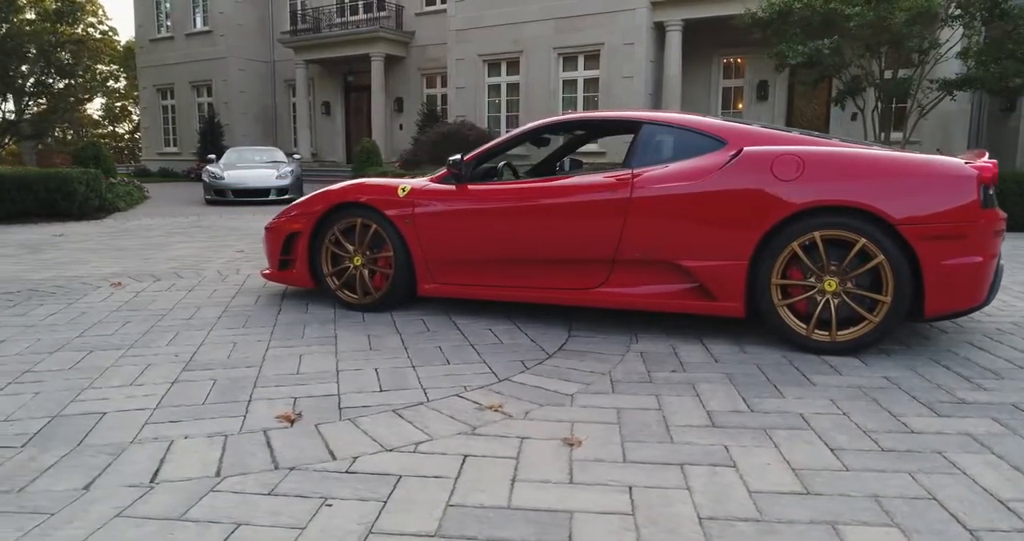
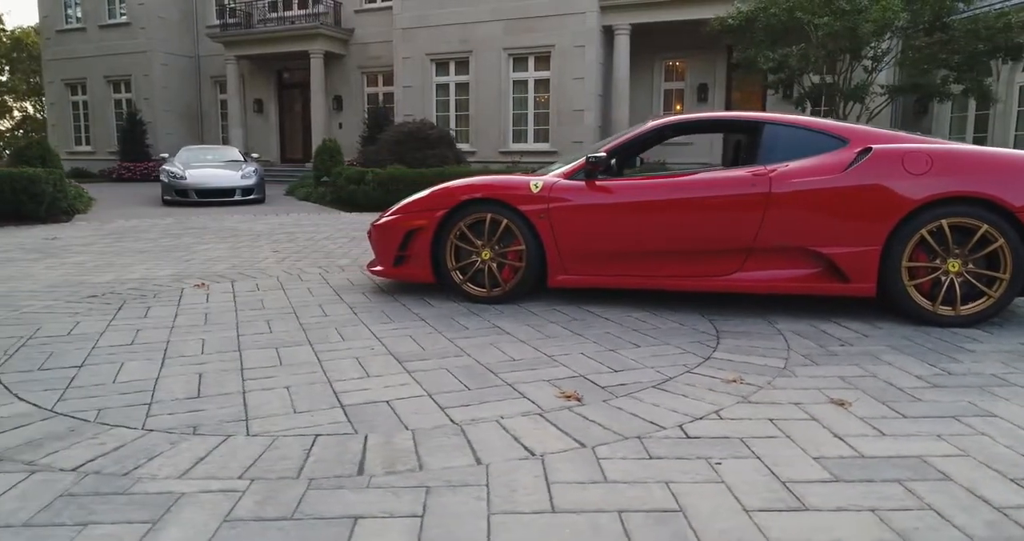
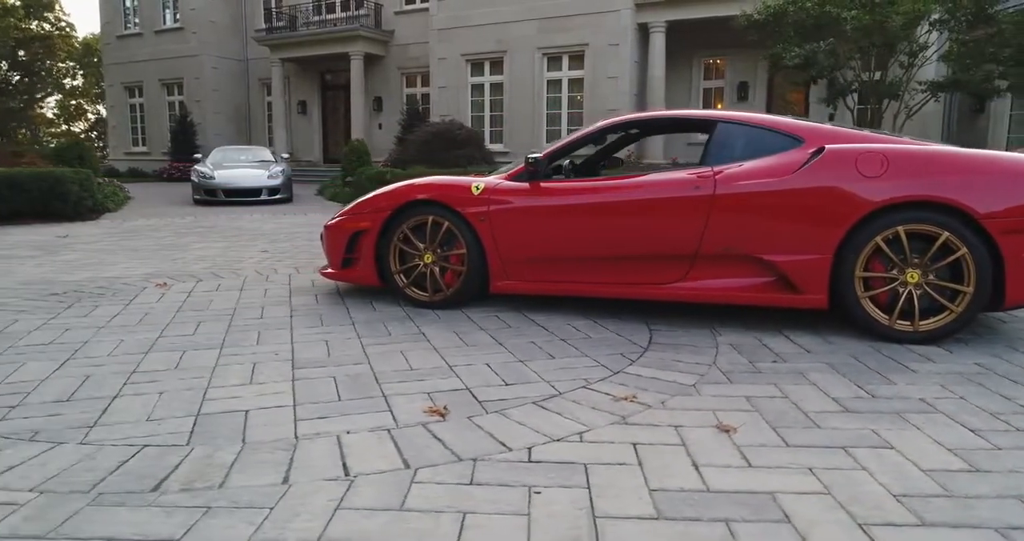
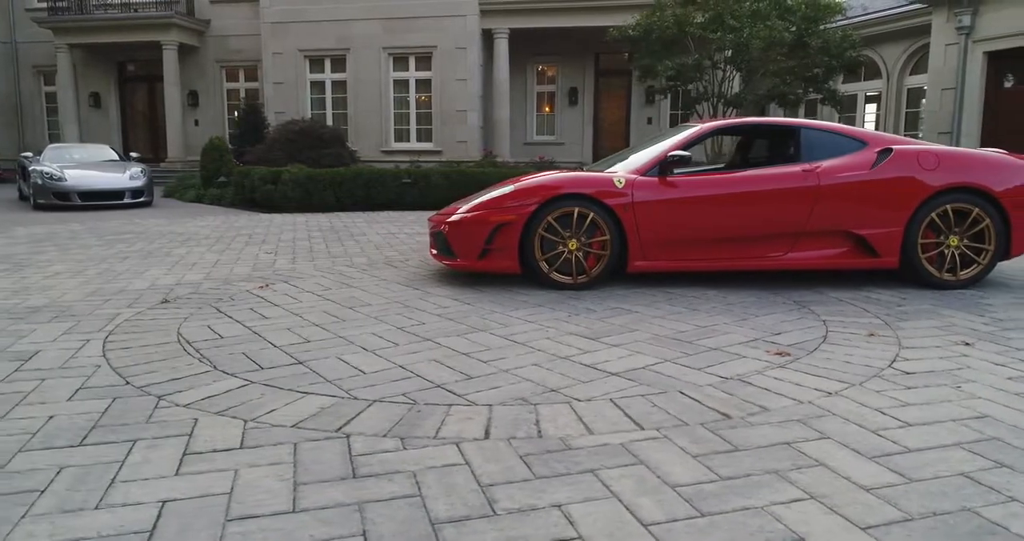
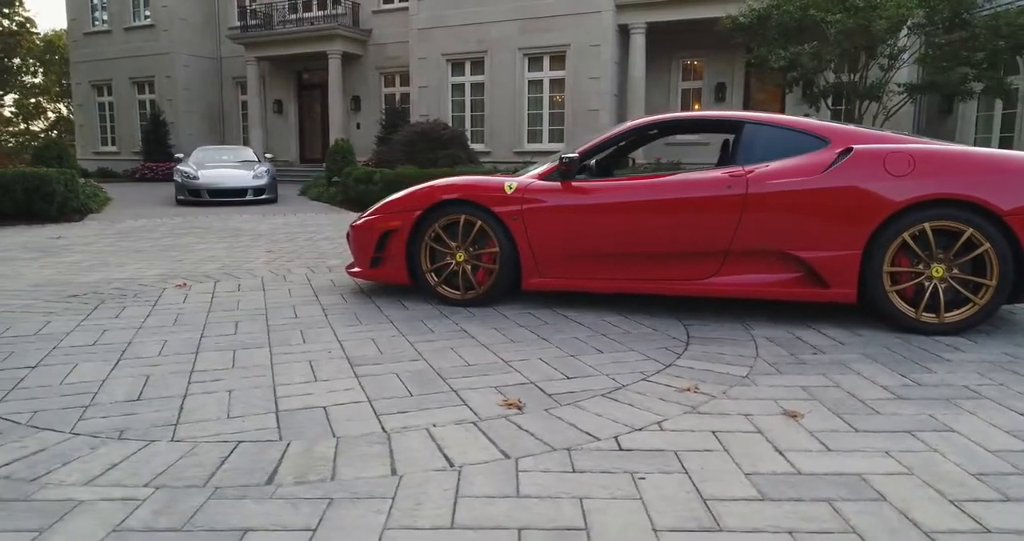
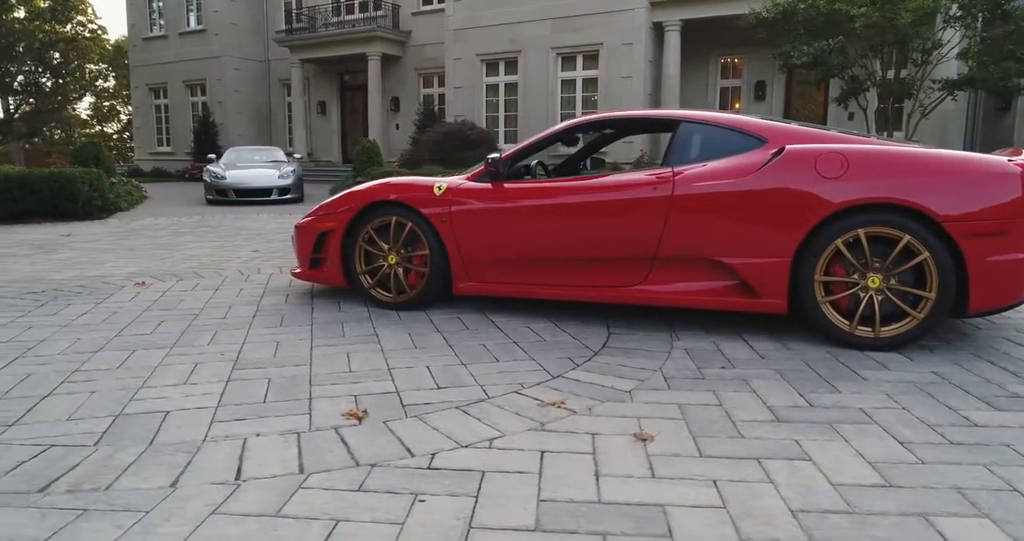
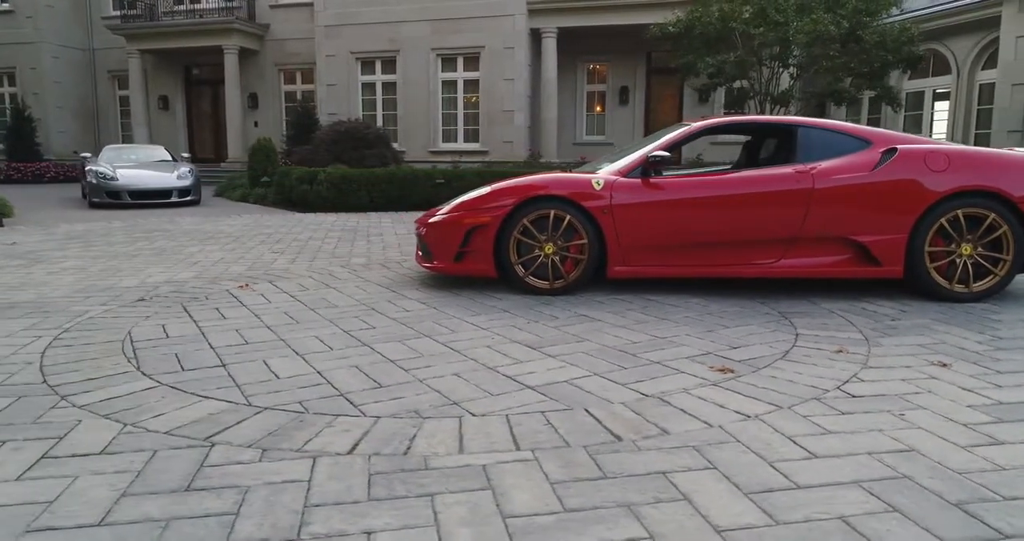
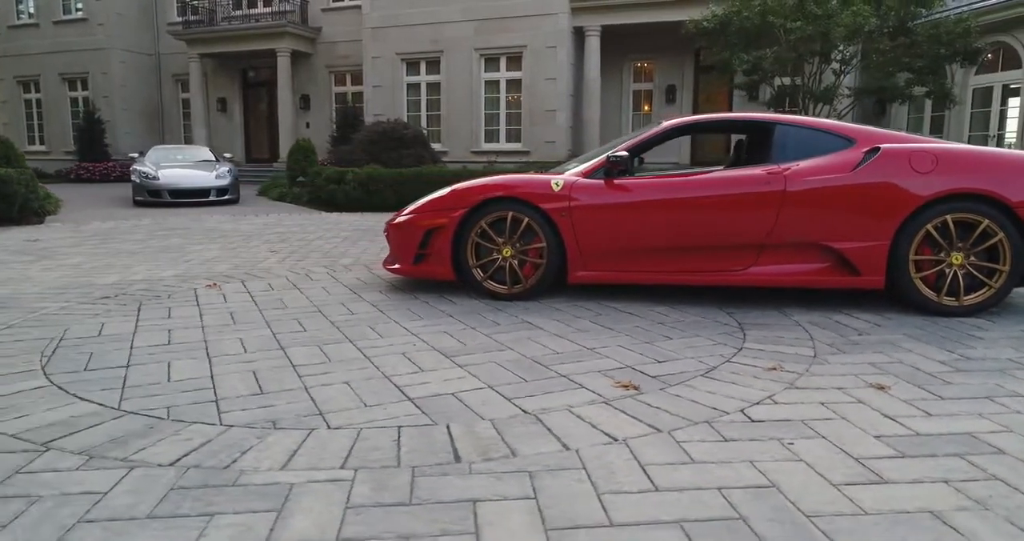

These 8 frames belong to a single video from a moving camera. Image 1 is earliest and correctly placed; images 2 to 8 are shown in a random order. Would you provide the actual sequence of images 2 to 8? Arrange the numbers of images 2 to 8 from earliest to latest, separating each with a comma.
6, 3, 5, 2, 8, 7, 4
